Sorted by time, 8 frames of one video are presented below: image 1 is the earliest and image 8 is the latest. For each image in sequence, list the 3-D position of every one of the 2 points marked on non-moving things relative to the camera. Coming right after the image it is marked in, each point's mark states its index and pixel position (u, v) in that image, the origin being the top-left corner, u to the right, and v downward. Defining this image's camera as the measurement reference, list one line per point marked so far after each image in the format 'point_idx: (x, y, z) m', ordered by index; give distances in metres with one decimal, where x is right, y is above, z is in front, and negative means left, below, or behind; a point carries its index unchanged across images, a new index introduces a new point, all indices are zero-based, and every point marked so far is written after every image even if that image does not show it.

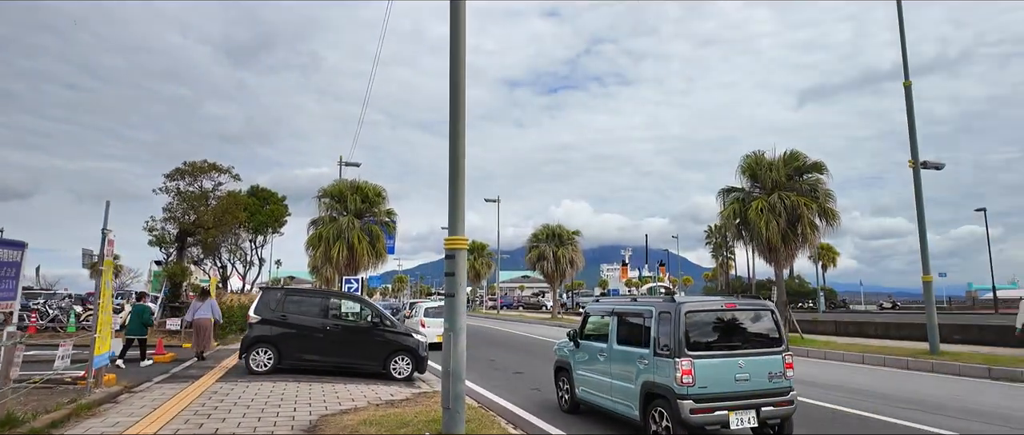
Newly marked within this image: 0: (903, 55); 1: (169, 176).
0: (+12.2, +5.1, +18.8) m
1: (-11.4, +1.4, +19.9) m
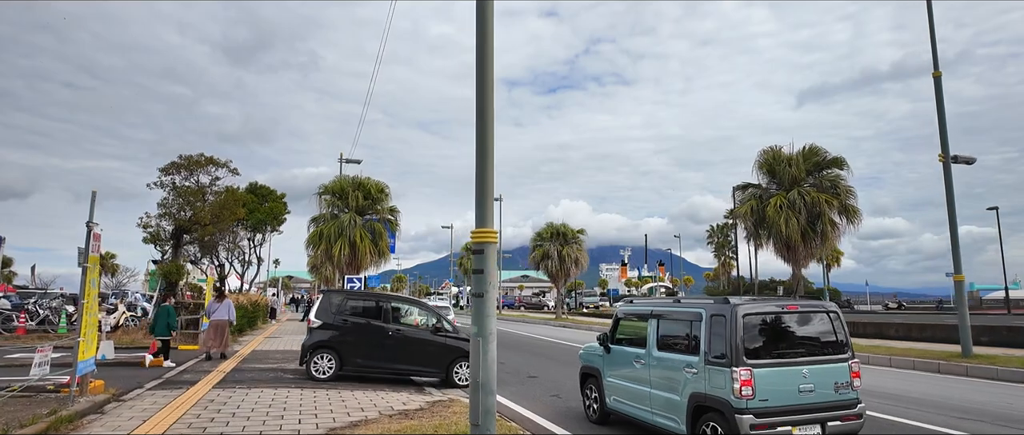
0: (+12.6, +5.2, +17.9) m
1: (-11.0, +1.5, +19.1) m
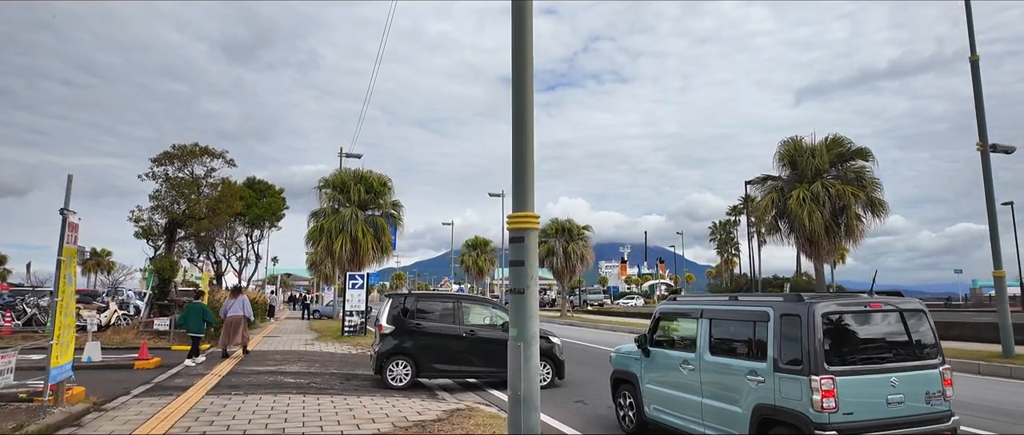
0: (+12.9, +5.4, +17.0) m
1: (-10.7, +1.7, +18.0) m
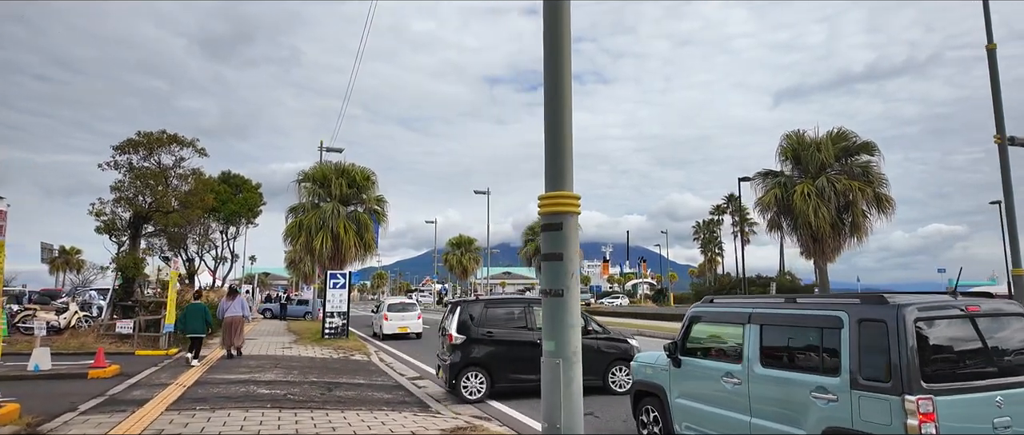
0: (+12.8, +5.5, +16.2) m
1: (-10.8, +1.9, +16.6) m
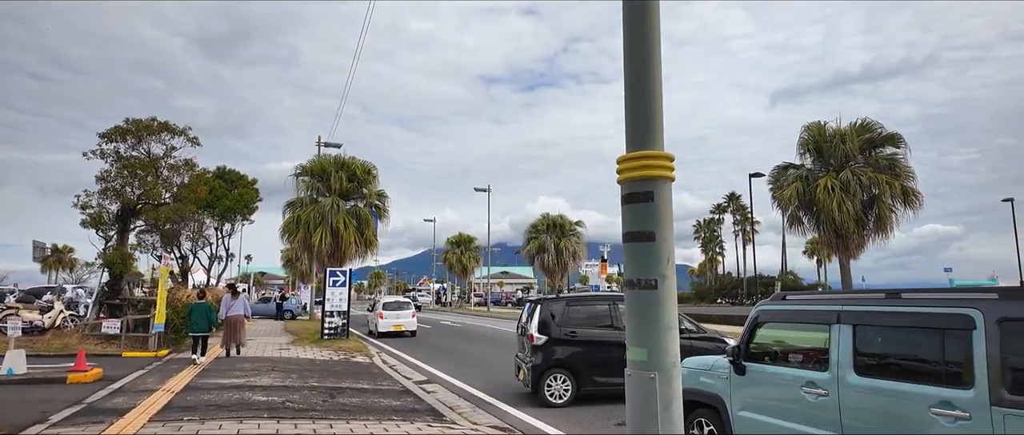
0: (+13.1, +5.7, +15.3) m
1: (-10.5, +2.1, +15.5) m
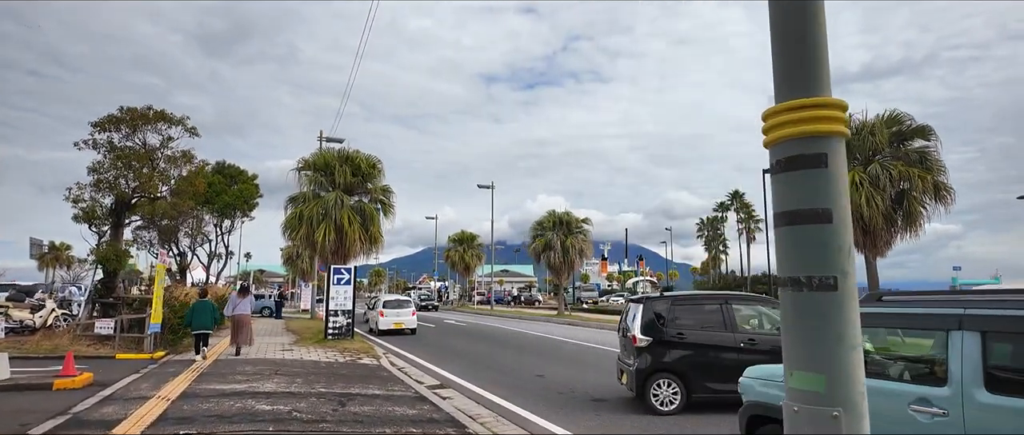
0: (+13.5, +5.8, +14.5) m
1: (-10.1, +2.3, +14.7) m
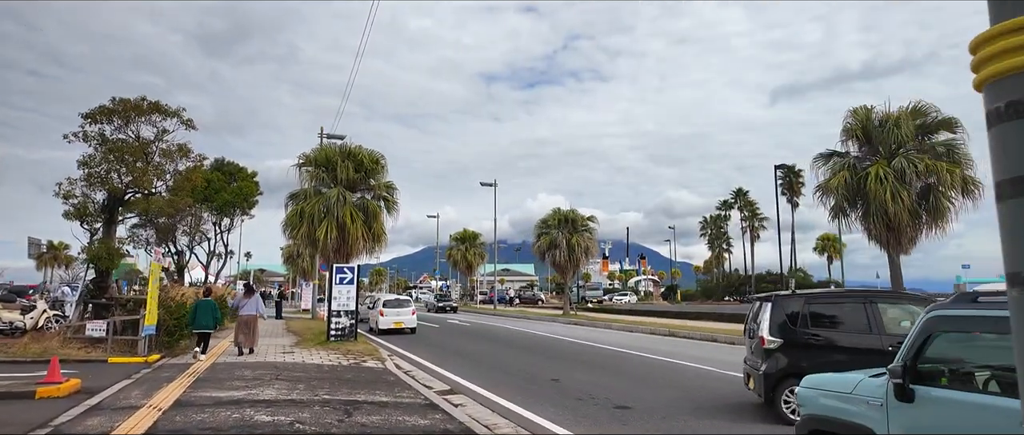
0: (+13.8, +5.9, +13.7) m
1: (-9.8, +2.3, +13.9) m
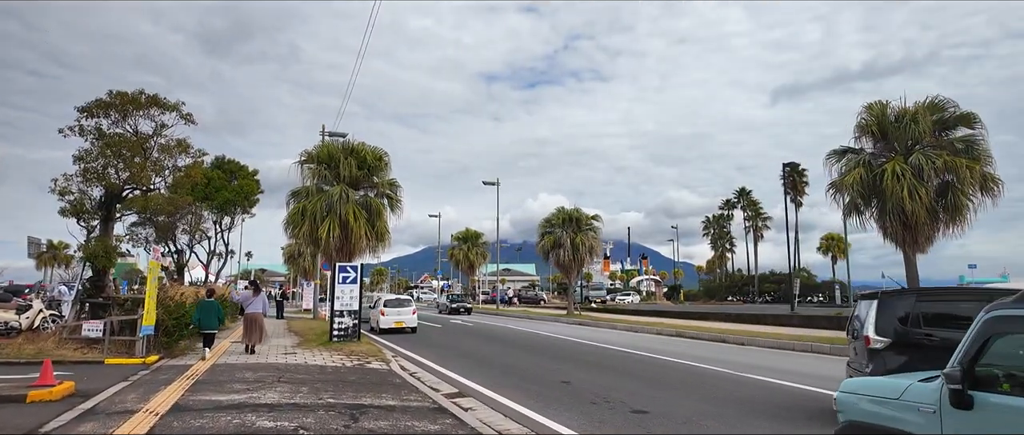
0: (+14.0, +6.0, +13.3) m
1: (-9.6, +2.4, +13.5) m
